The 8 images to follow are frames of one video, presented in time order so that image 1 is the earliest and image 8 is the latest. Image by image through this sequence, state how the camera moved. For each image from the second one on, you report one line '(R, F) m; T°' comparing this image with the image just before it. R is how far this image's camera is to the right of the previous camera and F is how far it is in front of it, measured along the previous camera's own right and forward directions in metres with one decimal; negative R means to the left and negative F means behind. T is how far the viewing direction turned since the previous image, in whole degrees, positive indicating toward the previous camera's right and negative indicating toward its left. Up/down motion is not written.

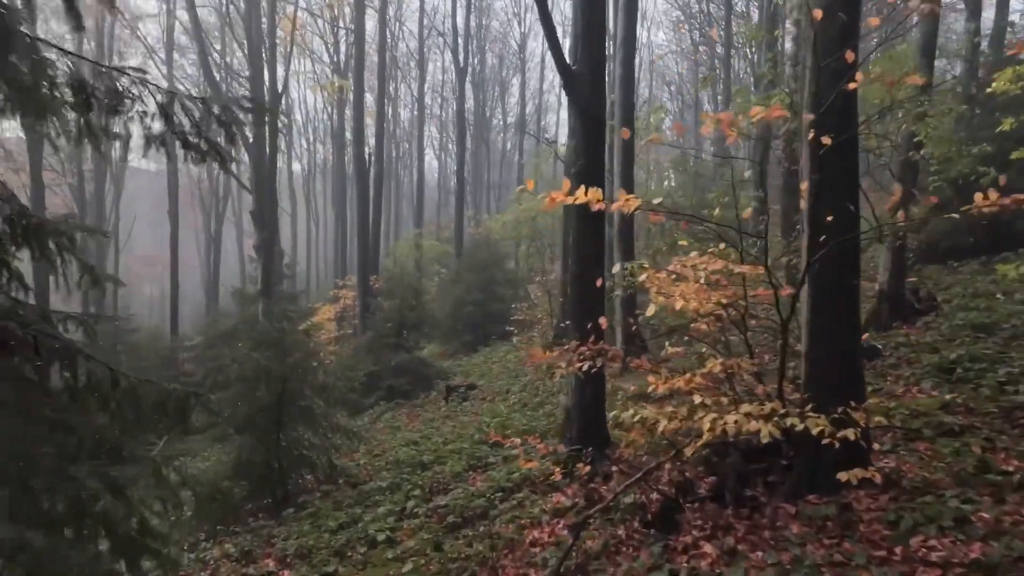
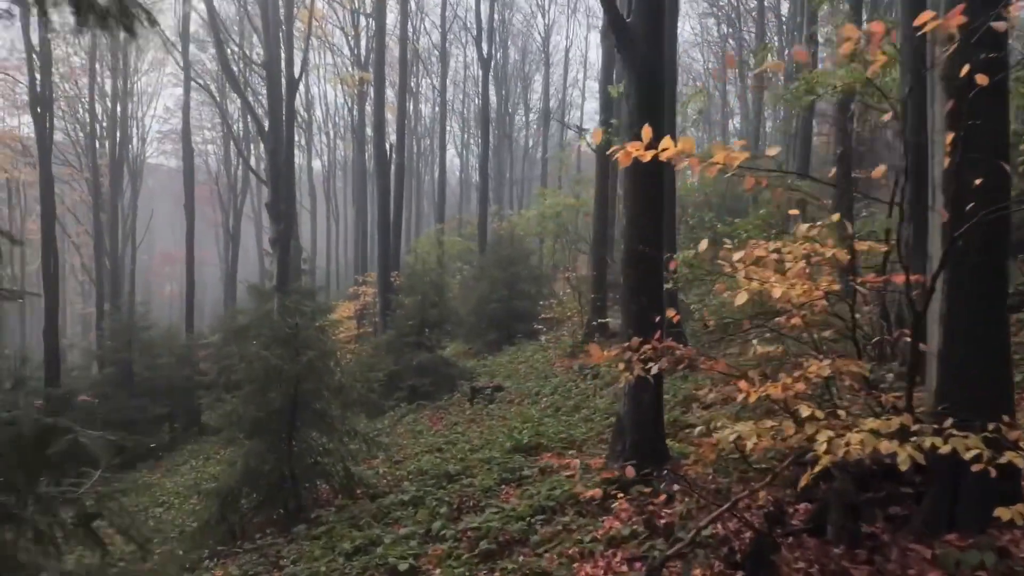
(-0.1, +0.9) m; -1°
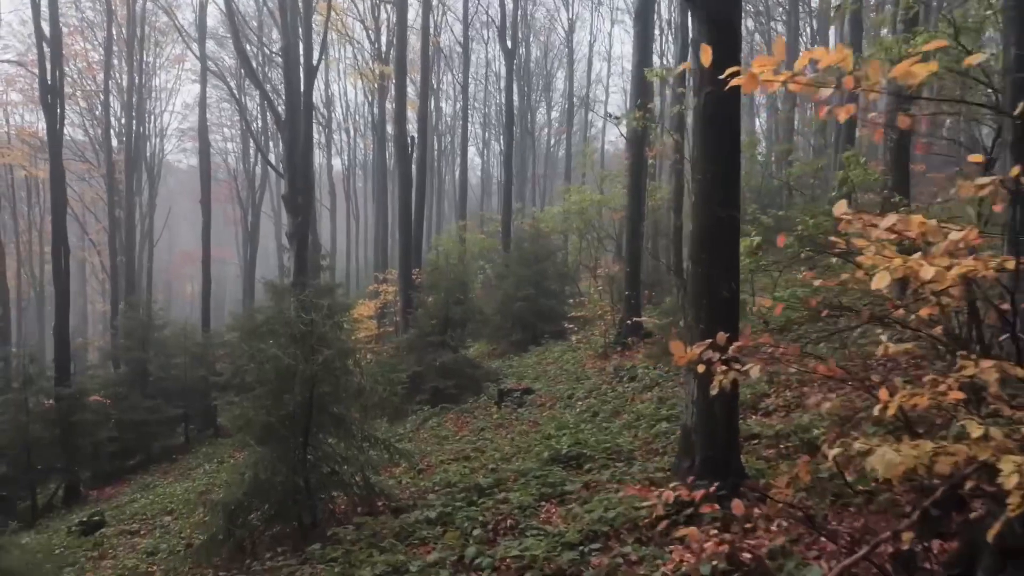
(-0.1, +0.8) m; -1°
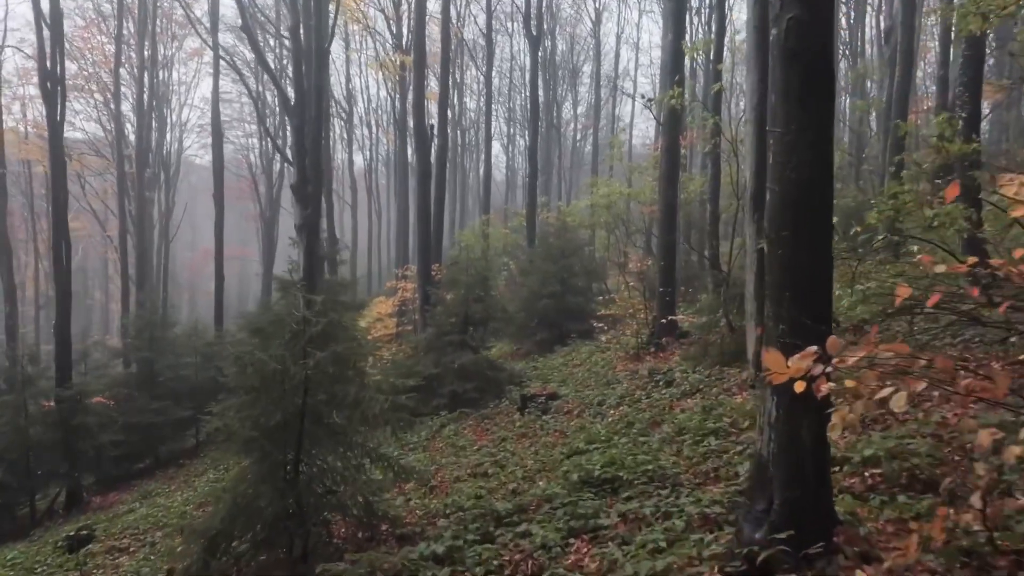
(0.0, +1.1) m; -2°
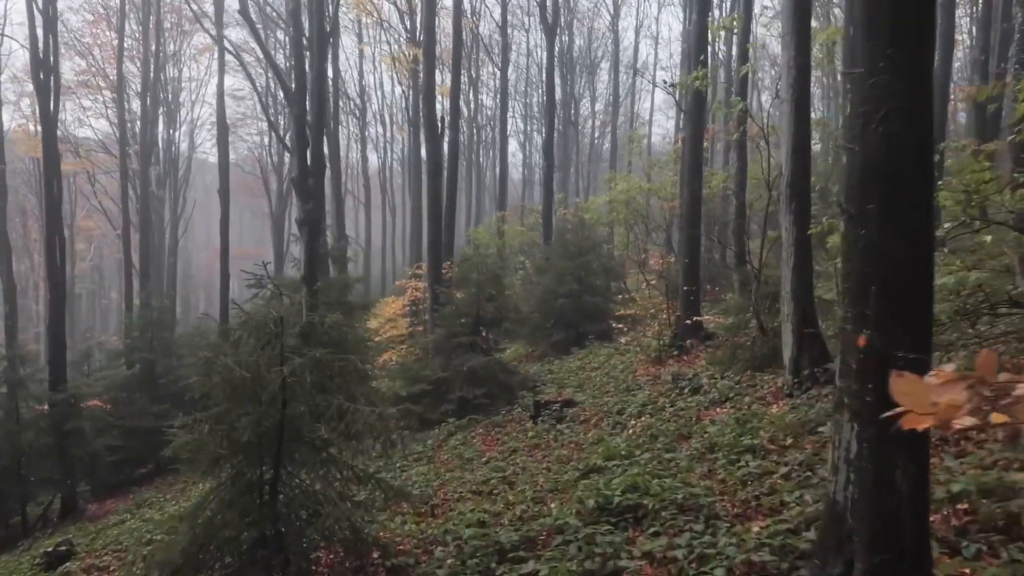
(+0.1, +0.9) m; -1°
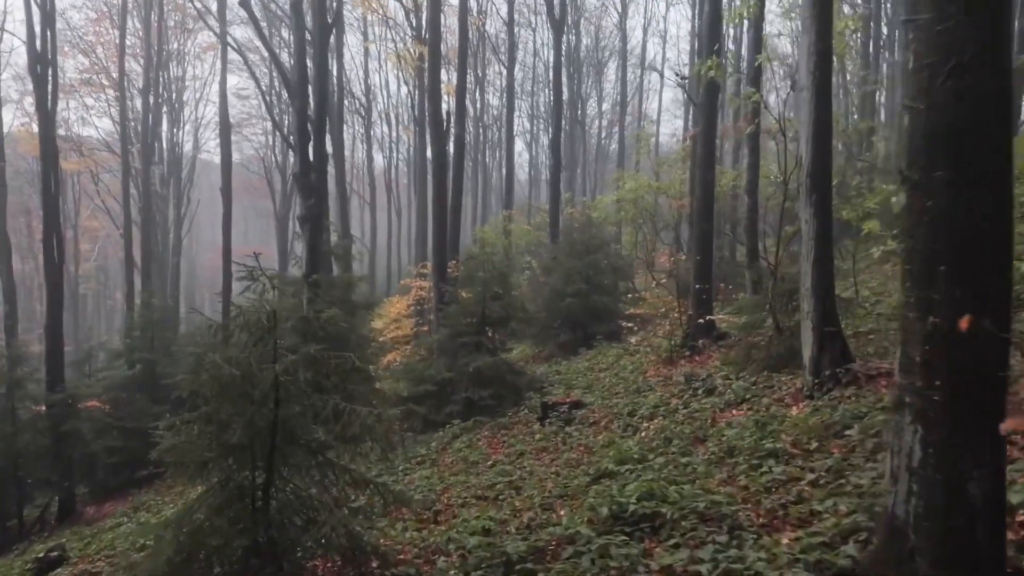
(0.0, +0.4) m; 0°
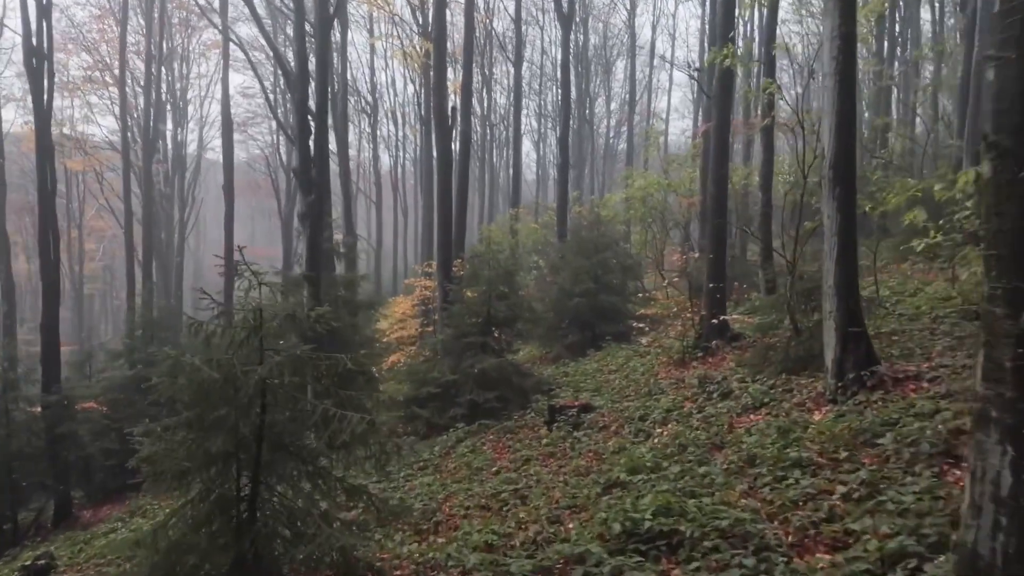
(0.0, +0.4) m; 0°
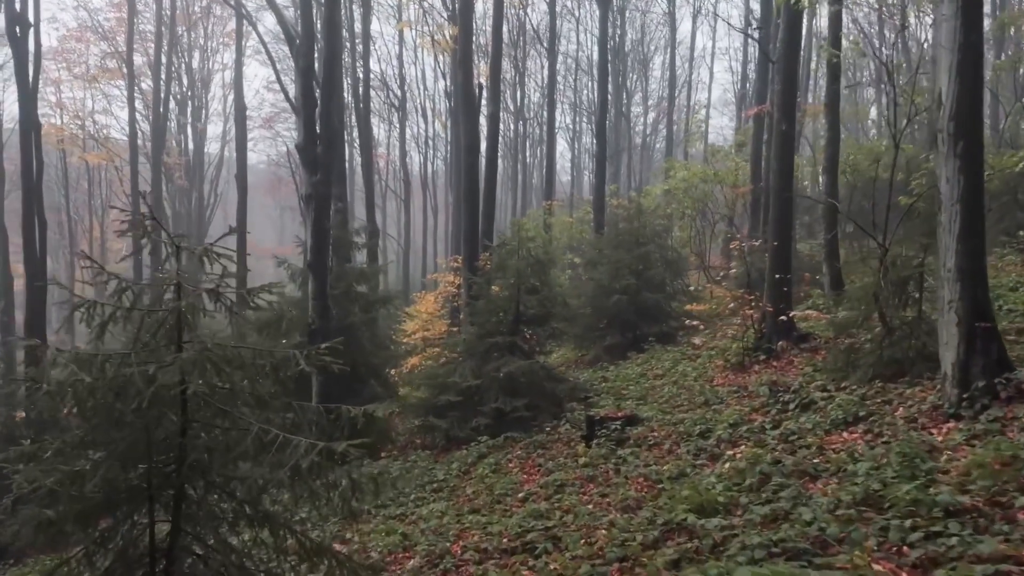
(0.0, +1.6) m; -2°
